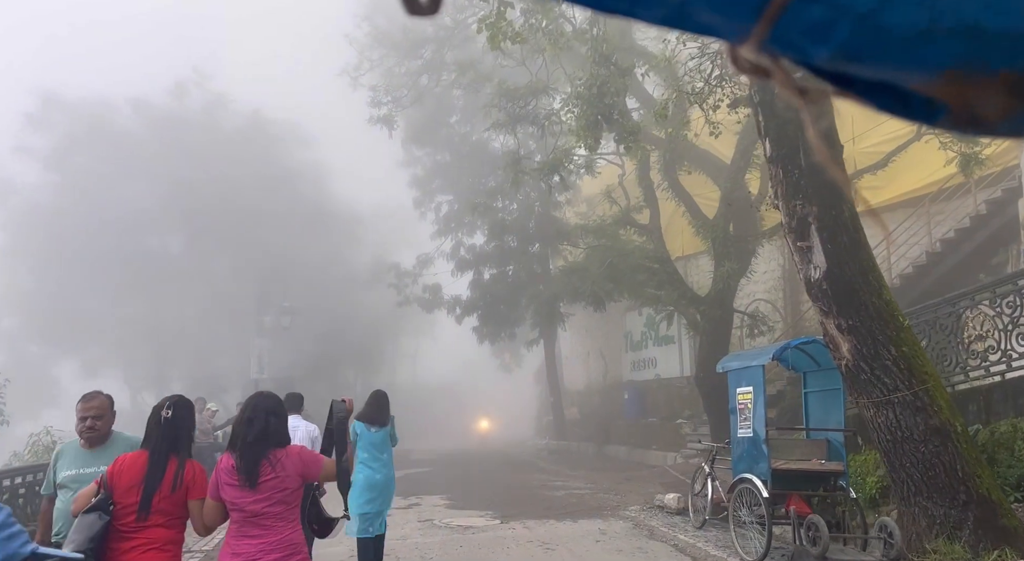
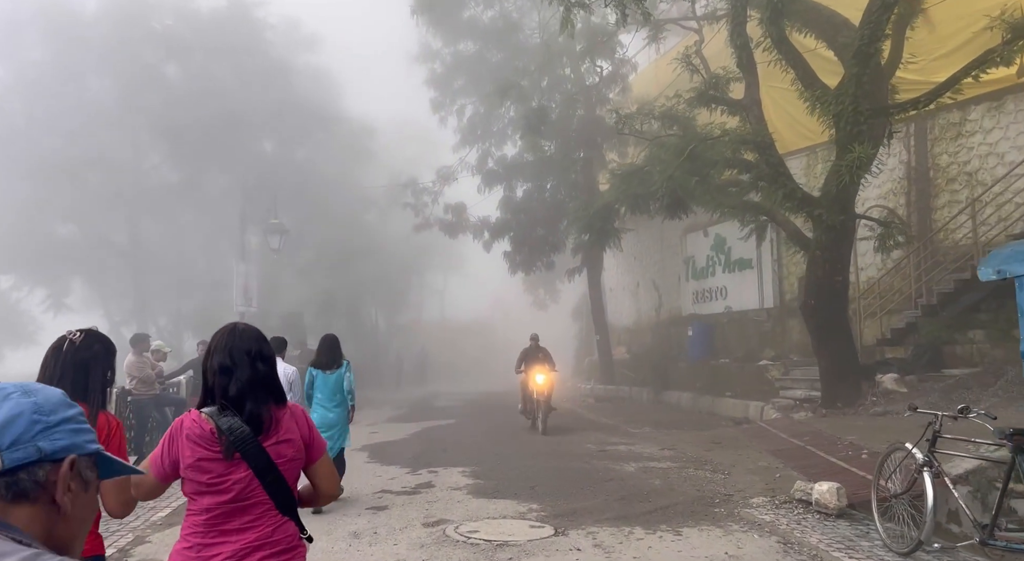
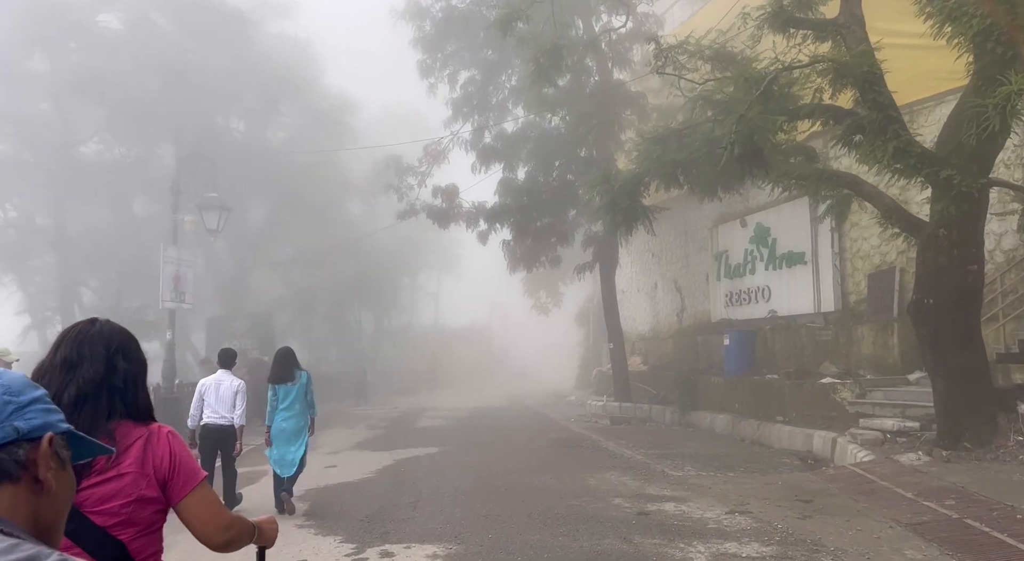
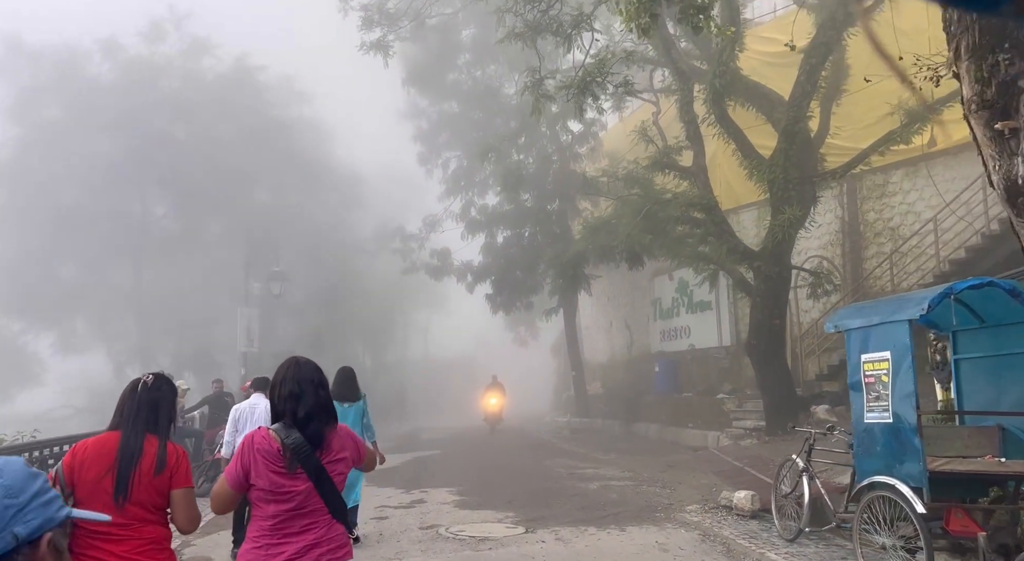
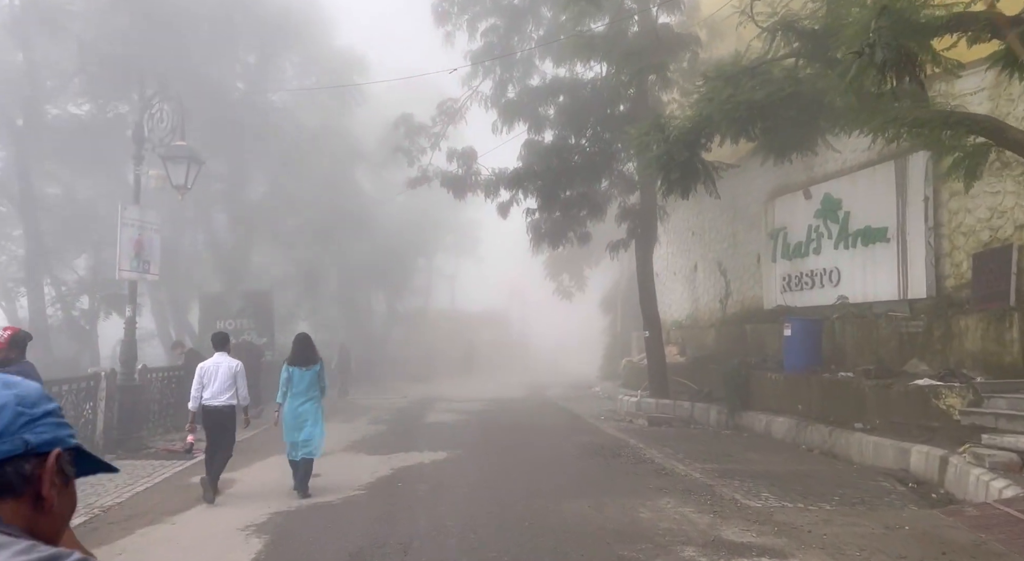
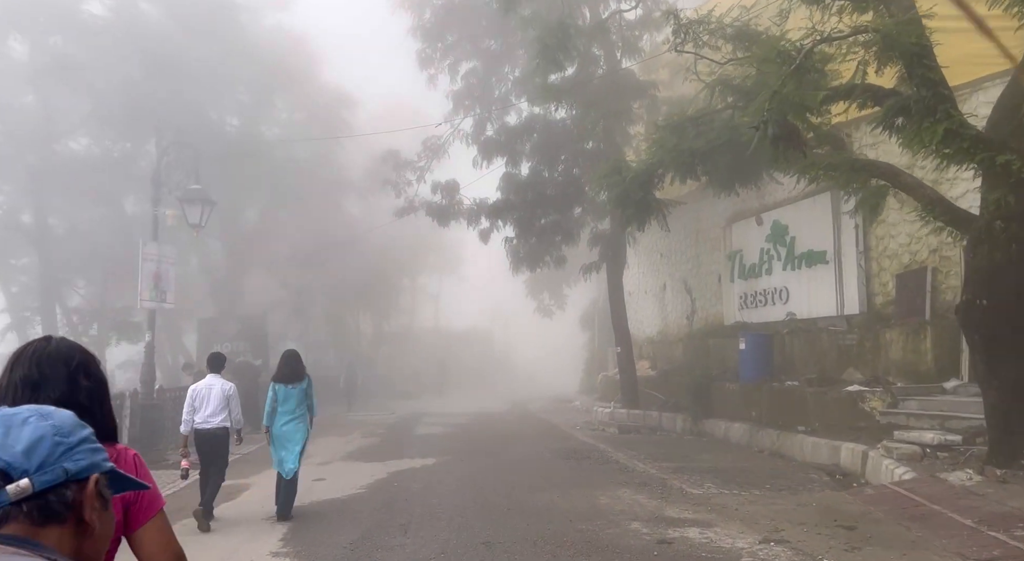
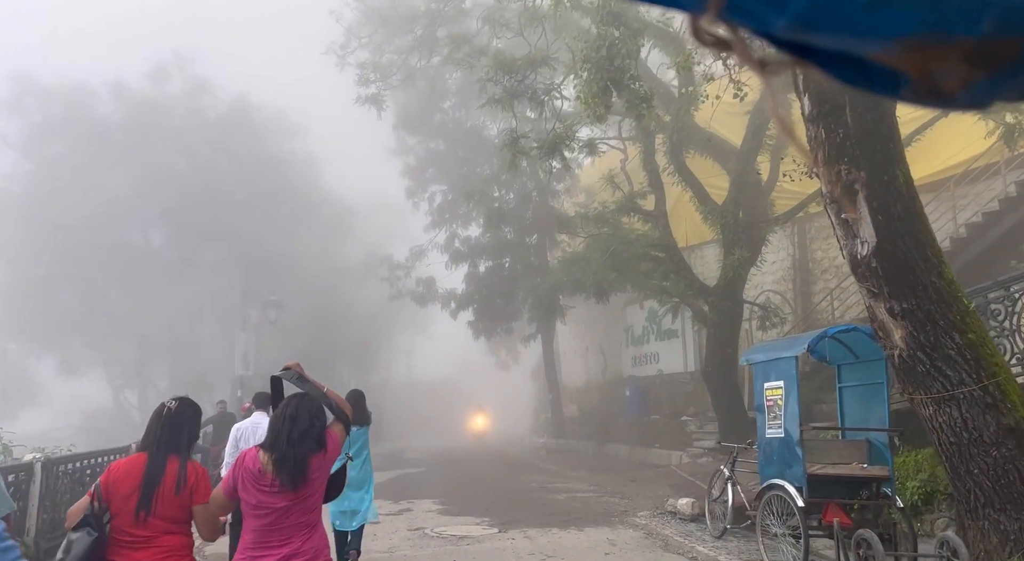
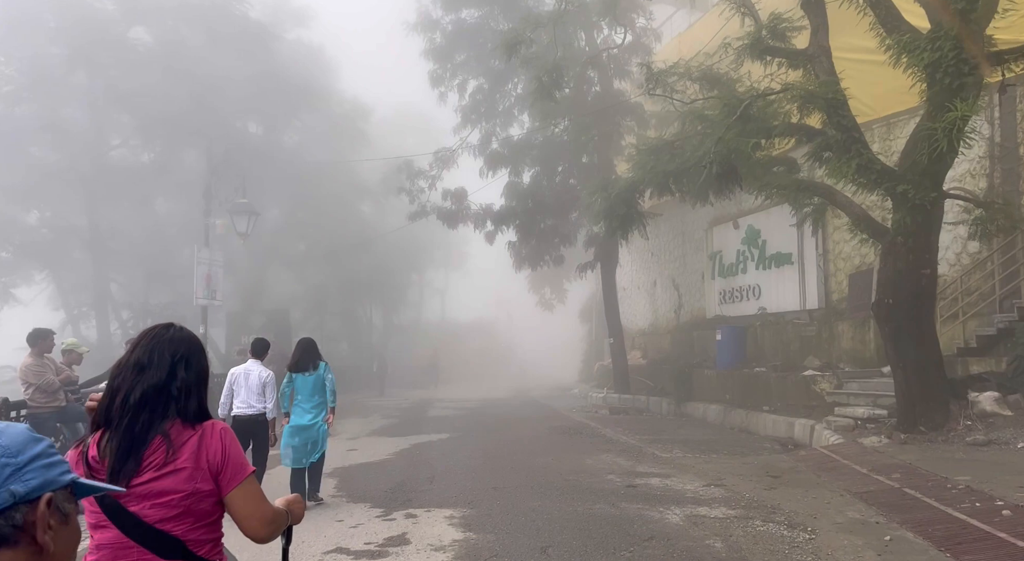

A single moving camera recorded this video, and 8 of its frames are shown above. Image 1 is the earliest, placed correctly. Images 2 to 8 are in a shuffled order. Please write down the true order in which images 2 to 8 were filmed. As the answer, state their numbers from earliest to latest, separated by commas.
7, 4, 2, 8, 3, 6, 5
